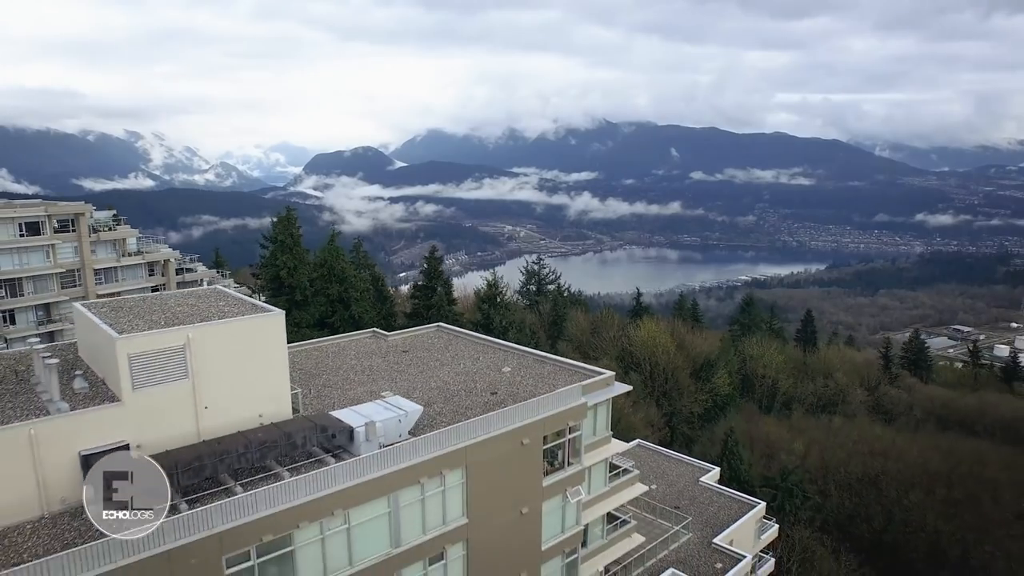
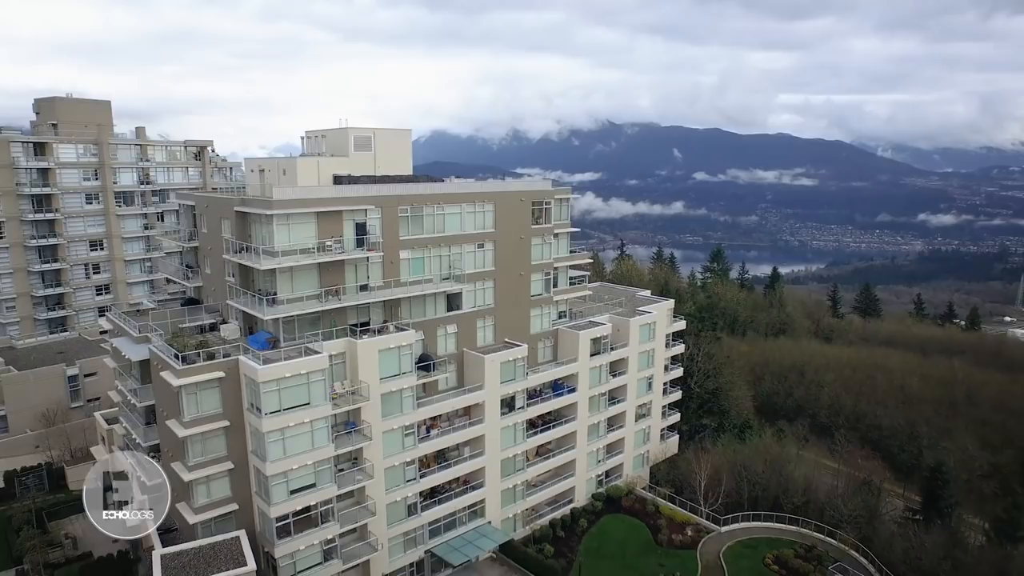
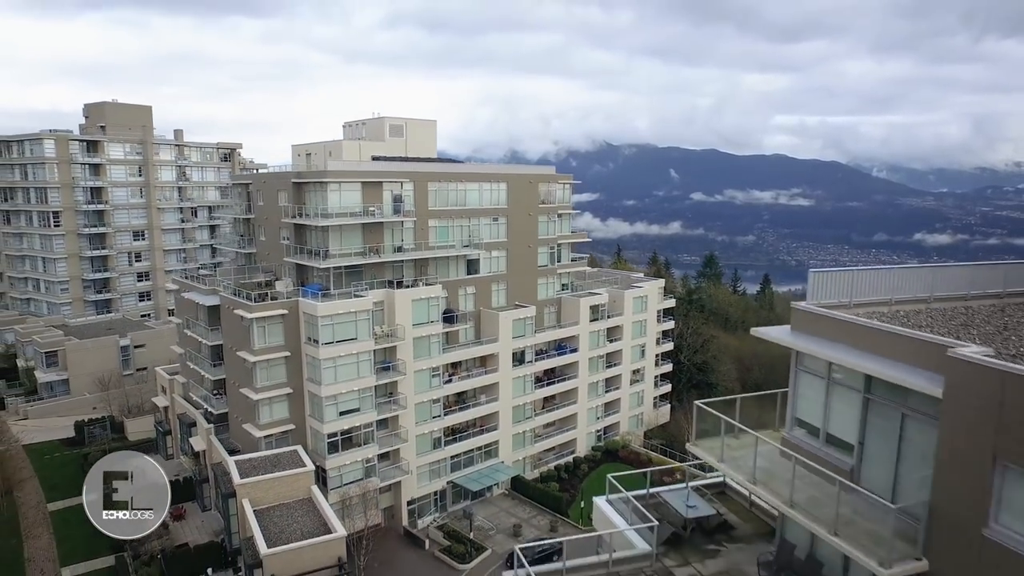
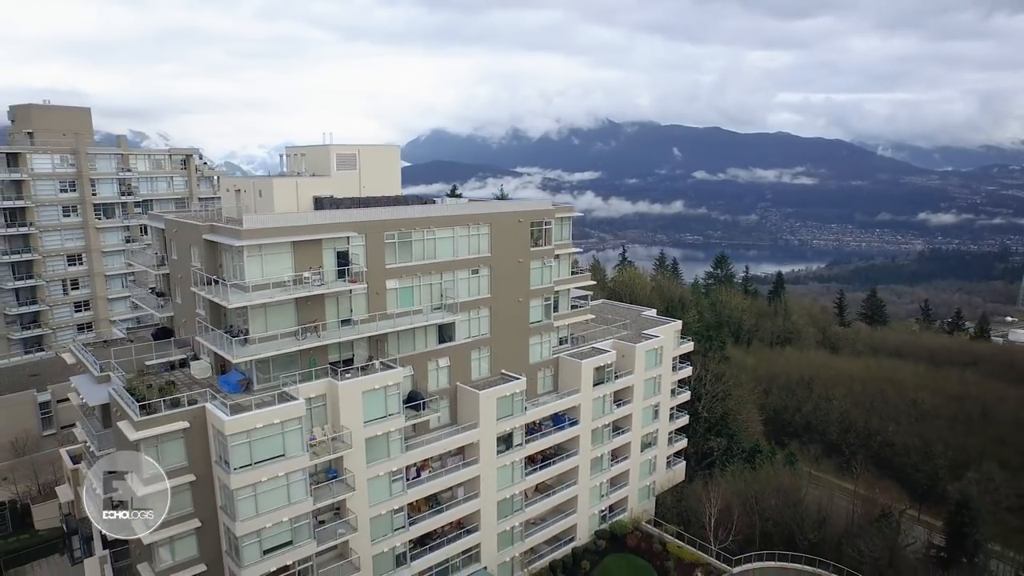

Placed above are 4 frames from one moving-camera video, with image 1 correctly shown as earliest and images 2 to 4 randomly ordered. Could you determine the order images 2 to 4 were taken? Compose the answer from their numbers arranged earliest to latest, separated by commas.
4, 2, 3
